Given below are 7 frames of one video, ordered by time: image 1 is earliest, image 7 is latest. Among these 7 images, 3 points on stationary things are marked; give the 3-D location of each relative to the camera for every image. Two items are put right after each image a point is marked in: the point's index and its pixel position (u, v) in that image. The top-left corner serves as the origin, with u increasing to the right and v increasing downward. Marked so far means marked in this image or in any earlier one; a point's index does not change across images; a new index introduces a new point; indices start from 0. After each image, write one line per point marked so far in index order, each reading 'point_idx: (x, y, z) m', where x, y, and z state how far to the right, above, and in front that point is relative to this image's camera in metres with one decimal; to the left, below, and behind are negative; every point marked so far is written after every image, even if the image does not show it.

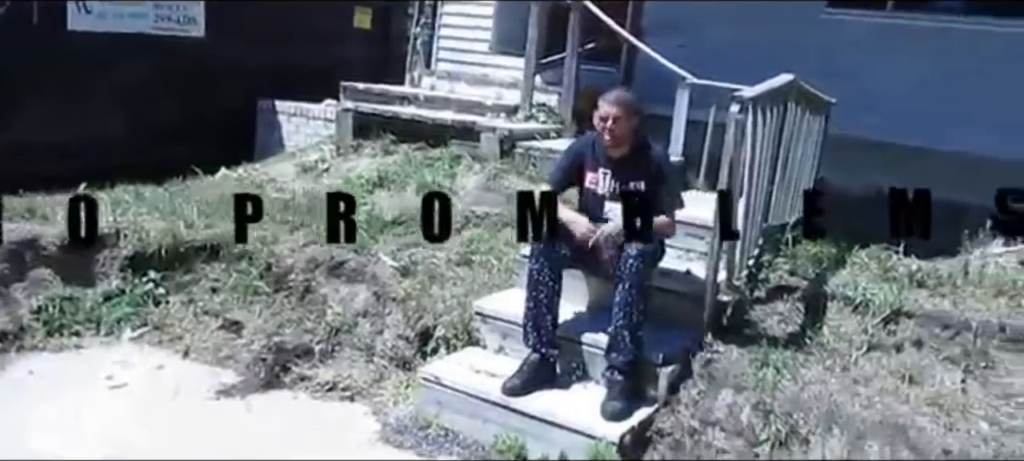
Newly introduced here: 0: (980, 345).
0: (+2.4, -0.6, +5.2) m
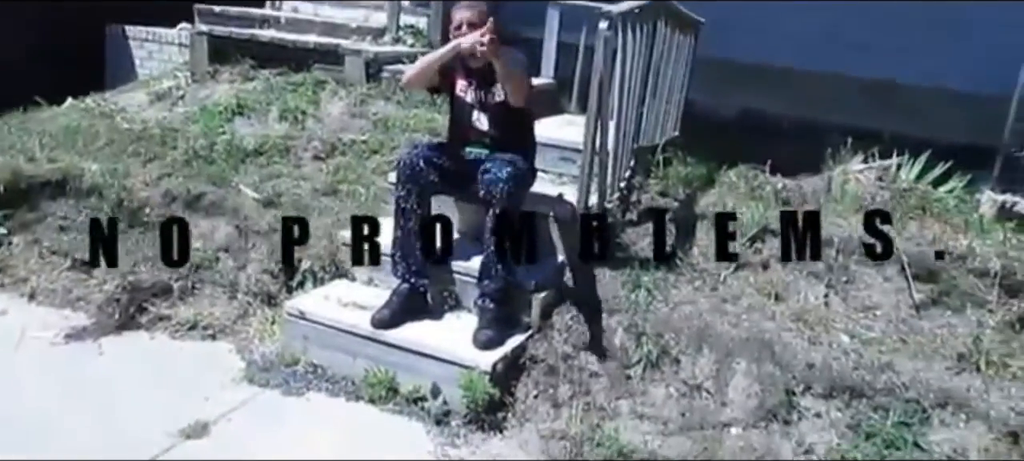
0: (+1.8, -0.2, +5.3) m
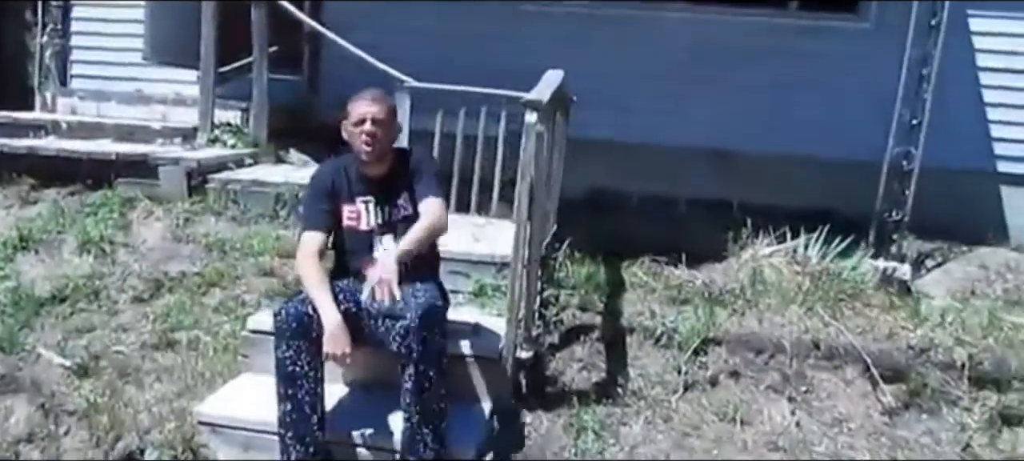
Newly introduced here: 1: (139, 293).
0: (+1.3, -0.6, +4.6) m
1: (-1.7, -0.3, +4.6) m
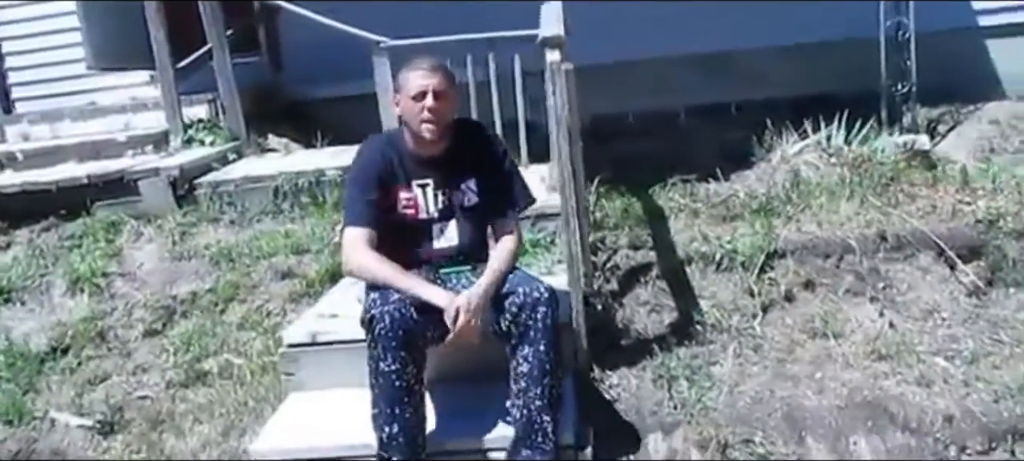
0: (+1.5, -0.1, +4.3) m
1: (-1.5, -0.4, +4.1) m
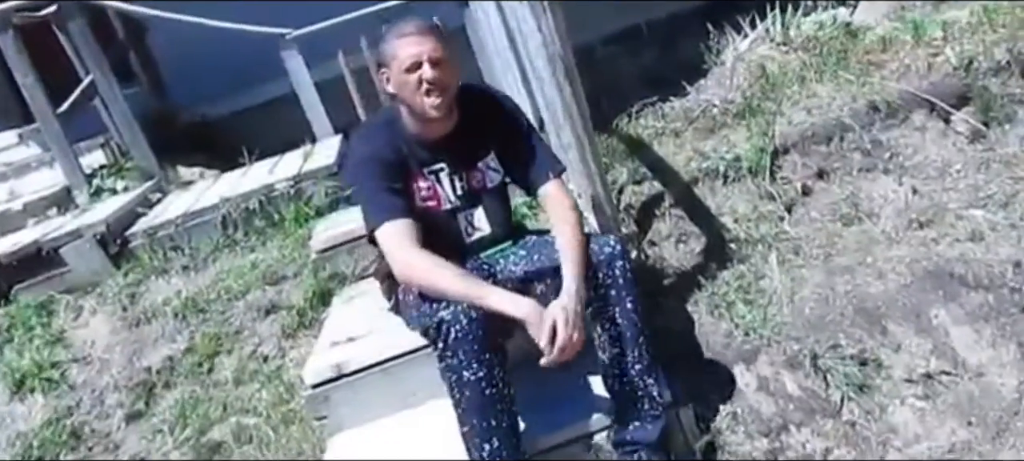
0: (+1.4, +0.4, +4.1) m
1: (-1.3, -0.6, +3.5) m
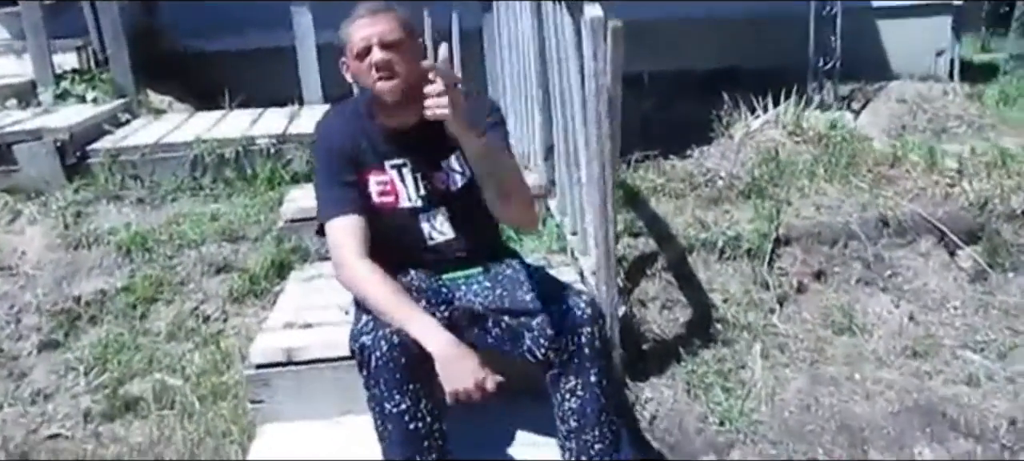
0: (+1.4, -0.1, +4.0) m
1: (-1.5, -0.3, +3.1) m
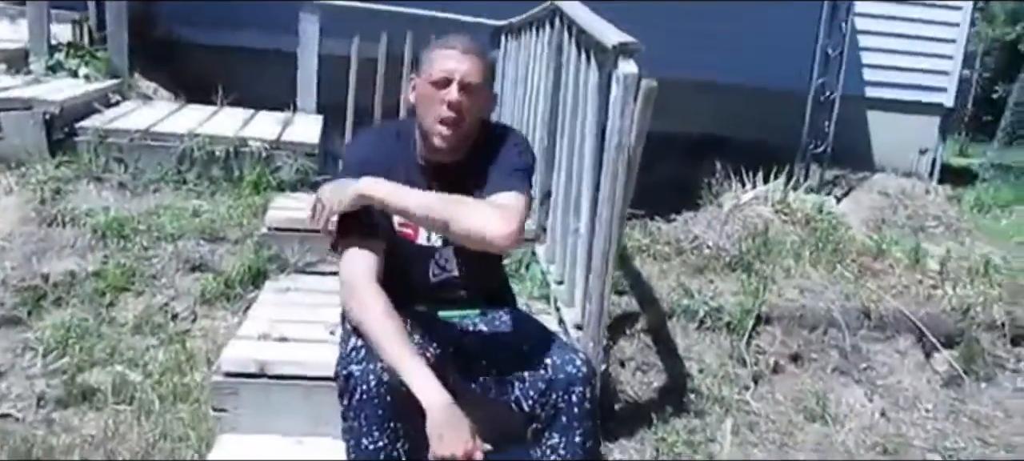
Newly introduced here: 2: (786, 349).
0: (+1.3, -0.4, +4.0) m
1: (-1.5, -0.2, +3.0) m
2: (+1.1, -0.4, +3.8) m
